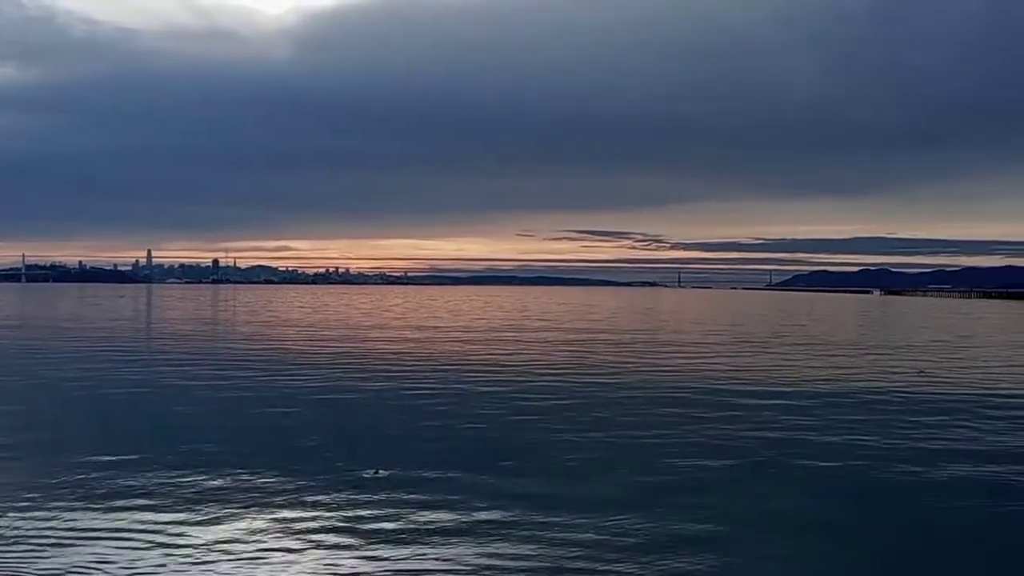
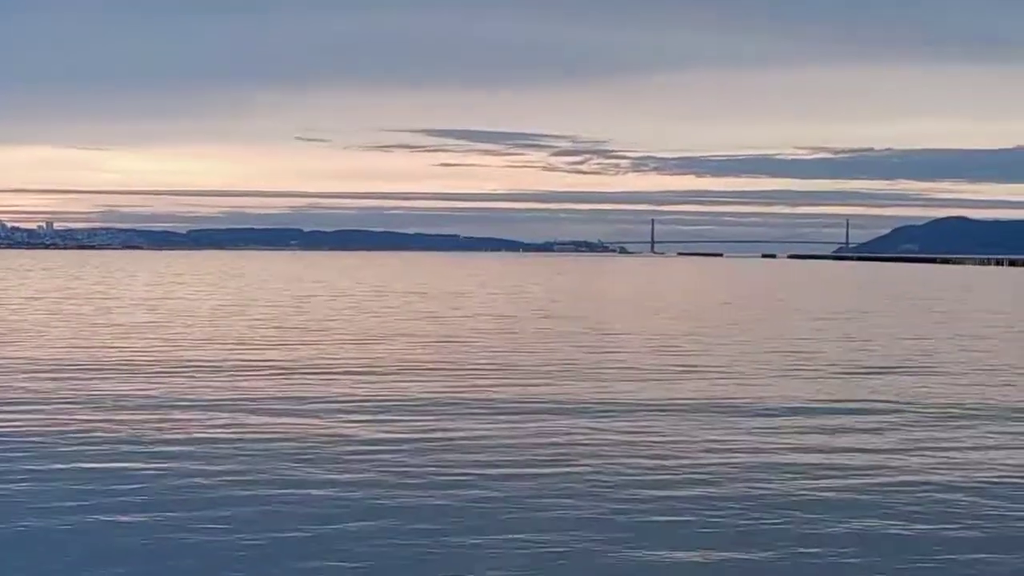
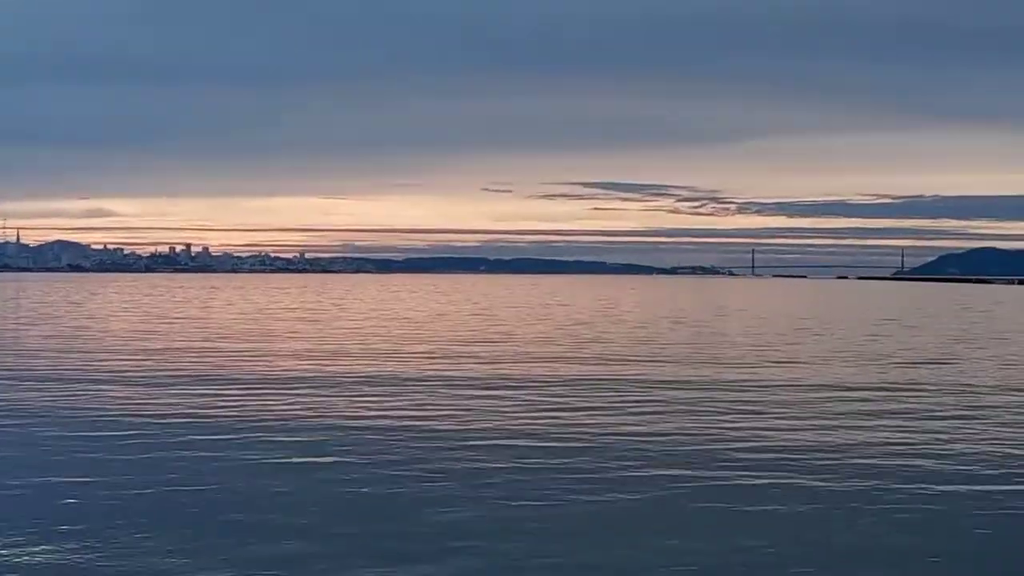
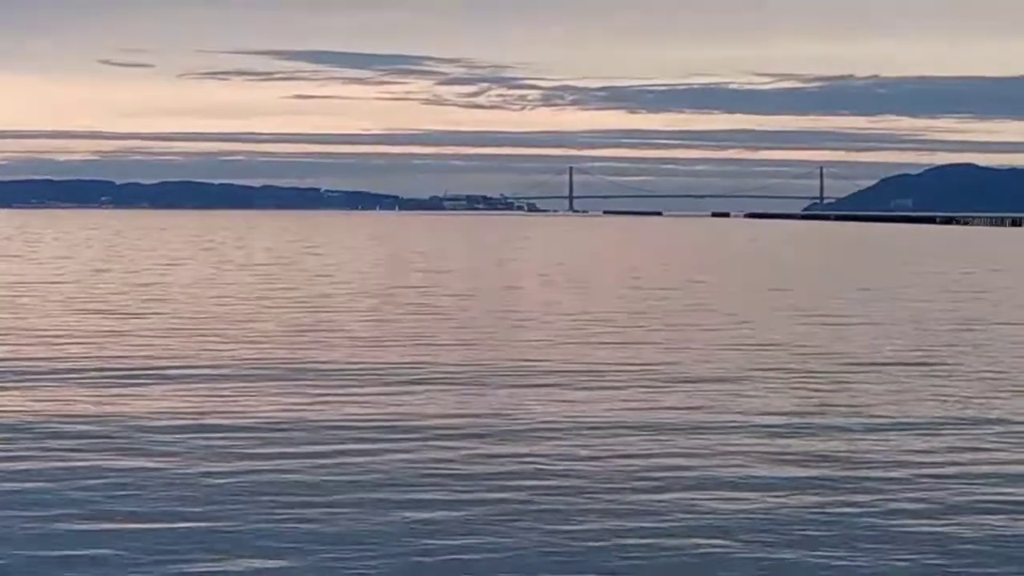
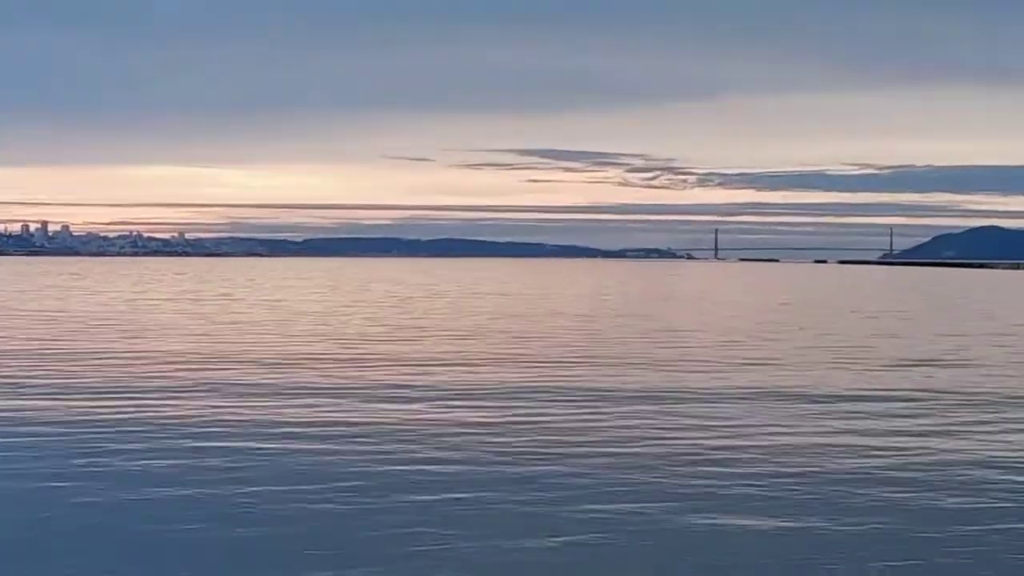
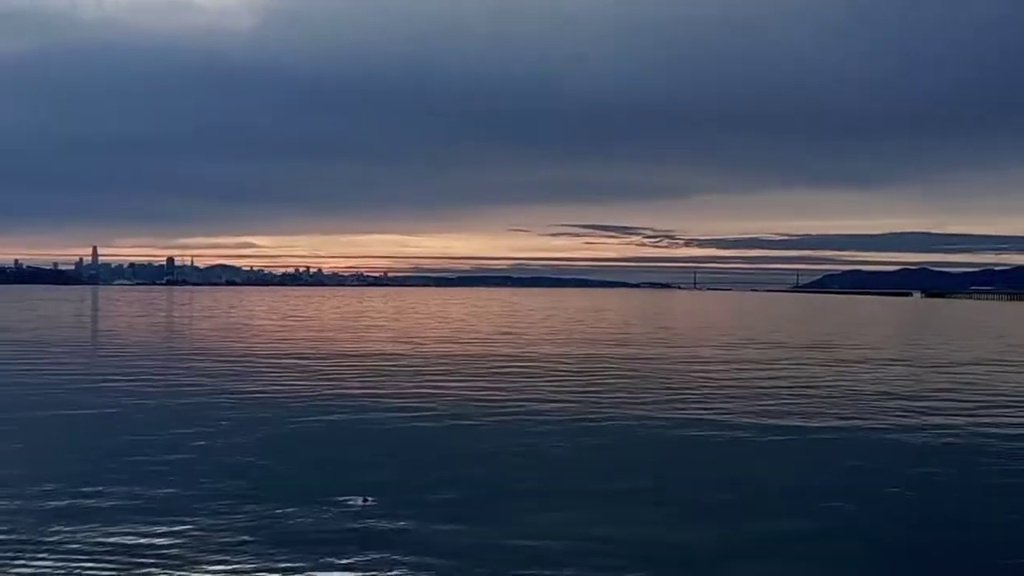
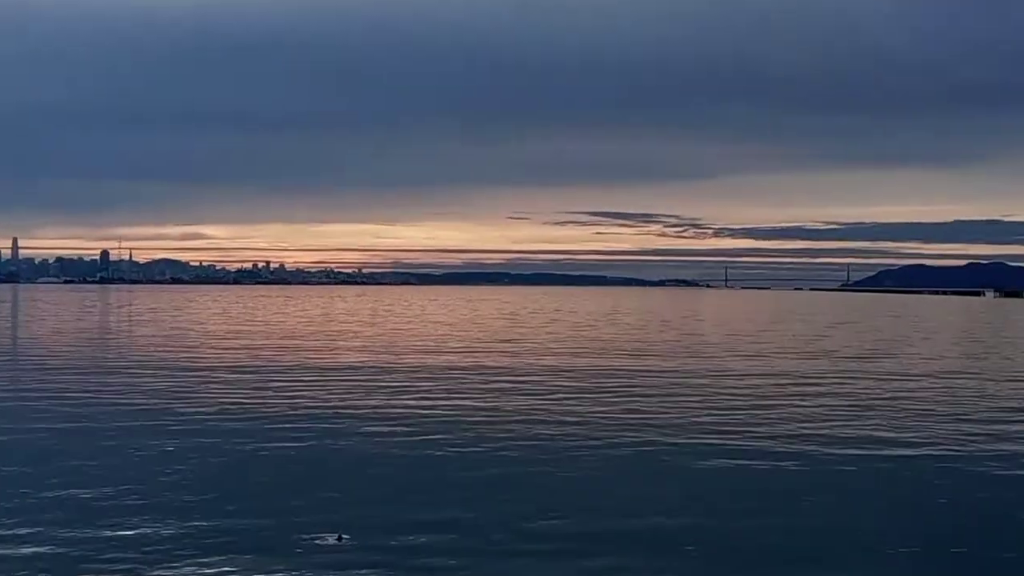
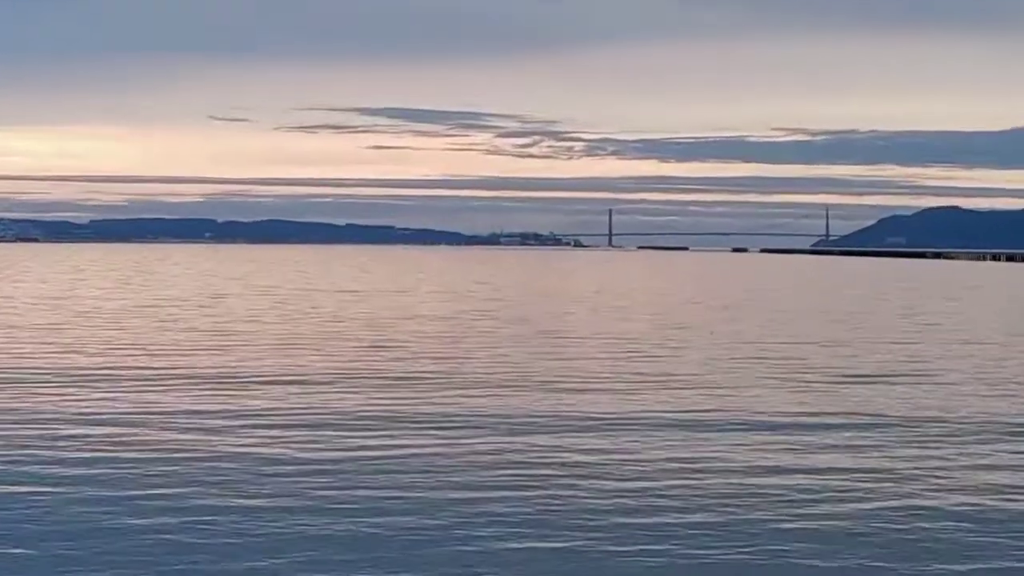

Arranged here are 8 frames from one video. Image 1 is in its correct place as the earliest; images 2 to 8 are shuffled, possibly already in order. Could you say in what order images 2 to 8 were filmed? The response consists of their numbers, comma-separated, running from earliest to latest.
6, 7, 3, 5, 2, 8, 4
